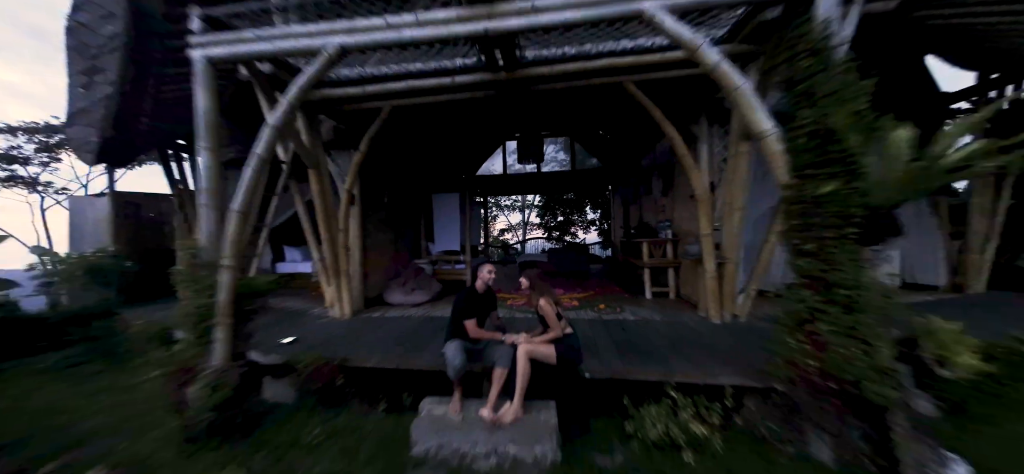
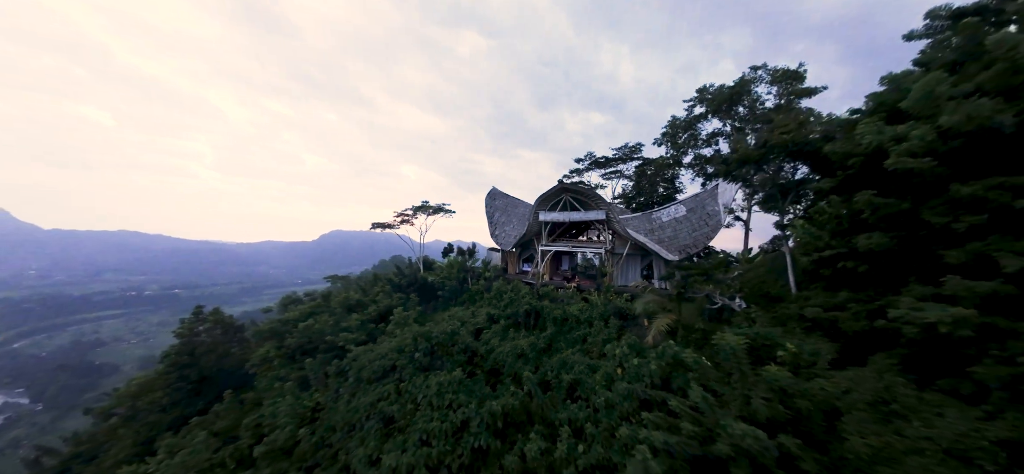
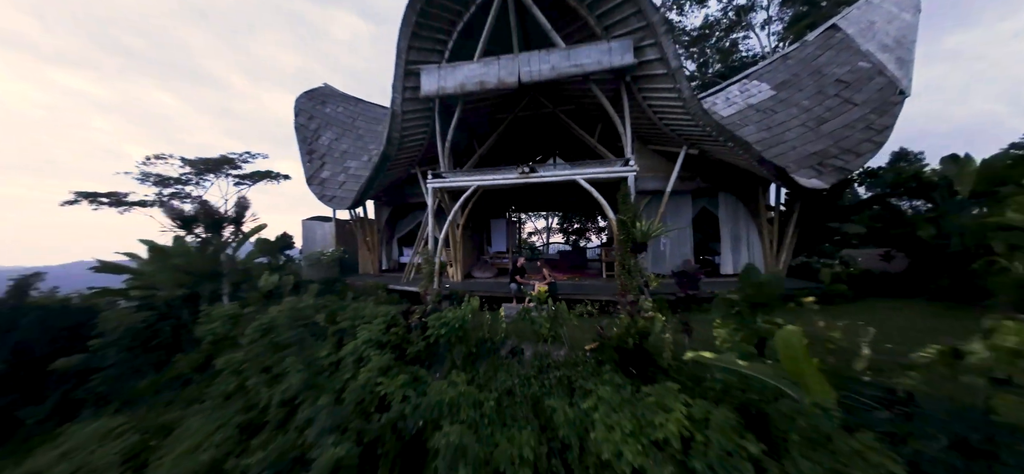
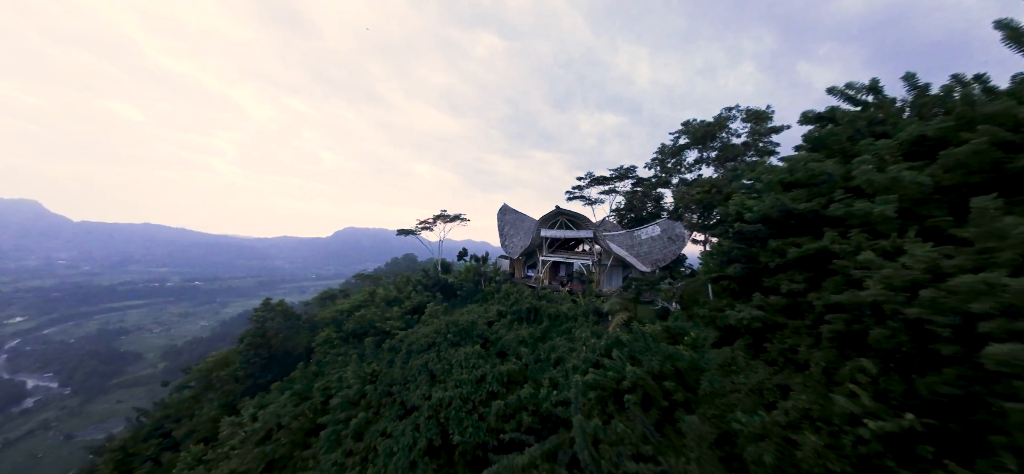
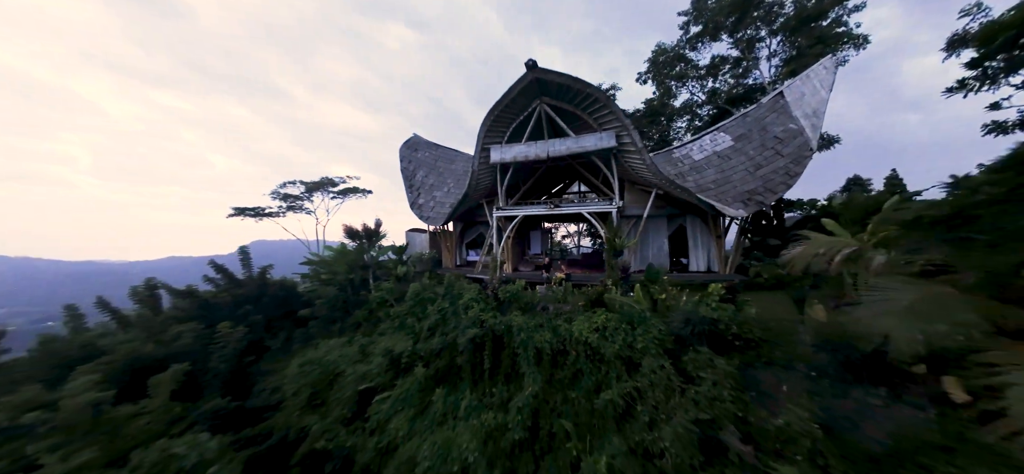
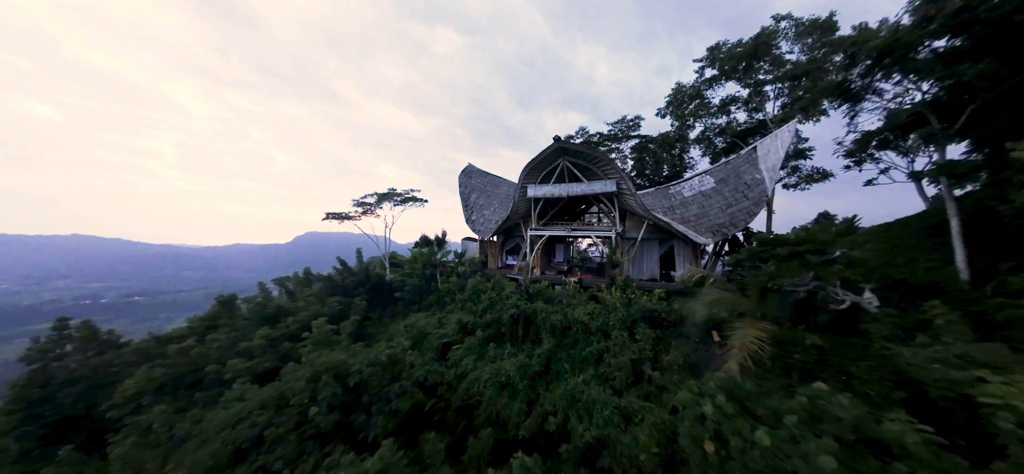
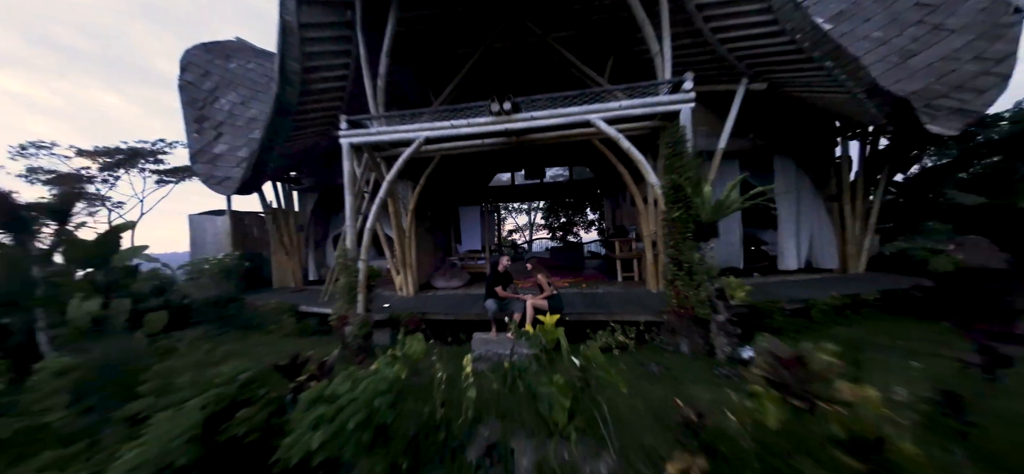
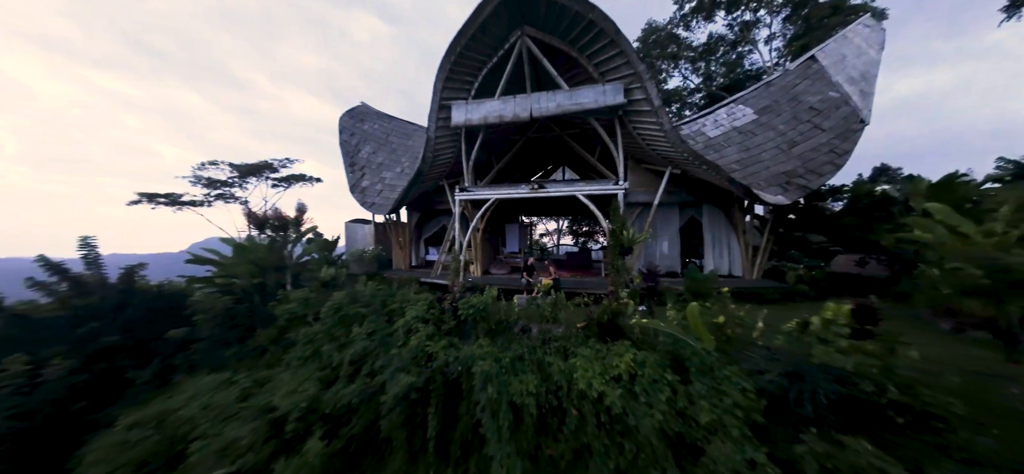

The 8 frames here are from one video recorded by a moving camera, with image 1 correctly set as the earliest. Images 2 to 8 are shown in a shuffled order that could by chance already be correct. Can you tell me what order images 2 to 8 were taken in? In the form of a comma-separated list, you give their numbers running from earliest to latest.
7, 3, 8, 5, 6, 2, 4
